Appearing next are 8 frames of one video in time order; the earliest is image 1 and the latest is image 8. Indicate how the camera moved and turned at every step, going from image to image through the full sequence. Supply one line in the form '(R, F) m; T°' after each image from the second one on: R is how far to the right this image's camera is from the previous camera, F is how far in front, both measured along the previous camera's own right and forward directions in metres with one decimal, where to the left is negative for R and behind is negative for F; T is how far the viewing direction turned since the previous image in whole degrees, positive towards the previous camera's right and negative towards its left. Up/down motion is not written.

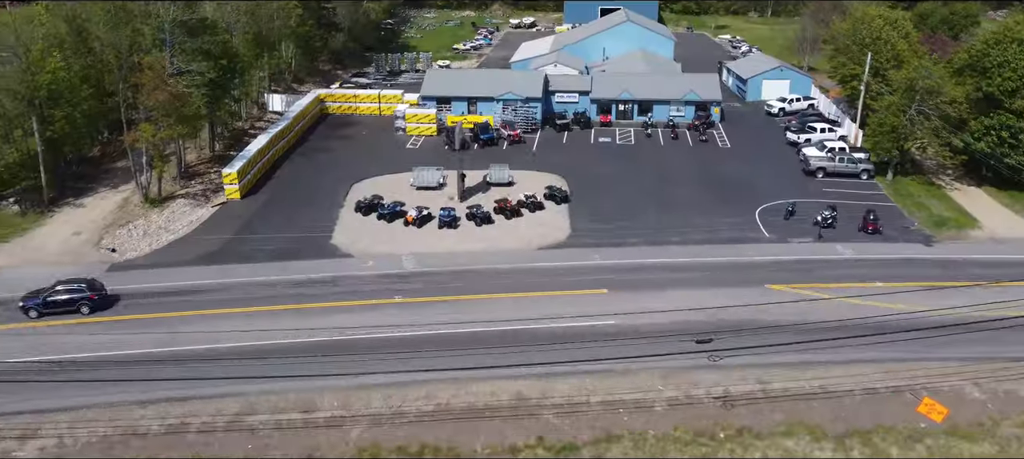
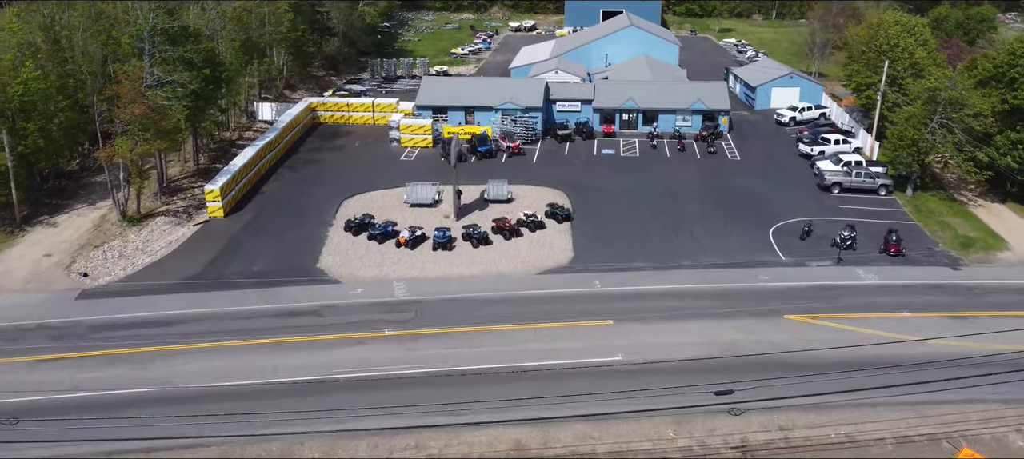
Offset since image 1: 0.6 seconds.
(0.0, +2.3) m; 0°
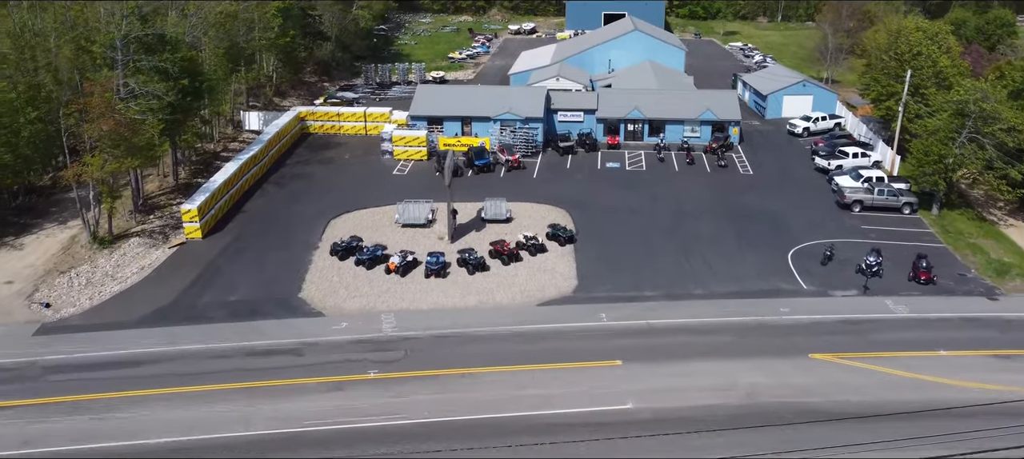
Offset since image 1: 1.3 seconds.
(0.0, +2.7) m; 0°
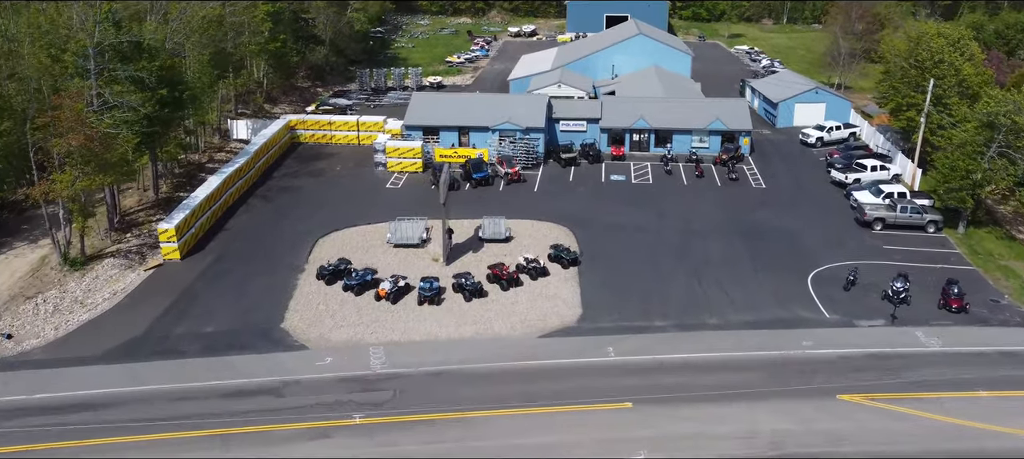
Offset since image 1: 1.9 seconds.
(0.0, +2.4) m; 0°
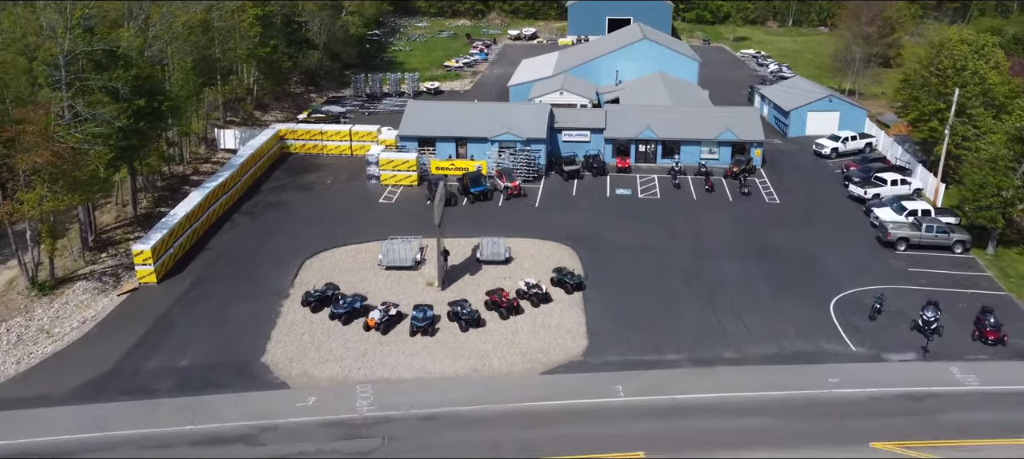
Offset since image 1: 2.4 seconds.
(0.0, +2.3) m; 0°
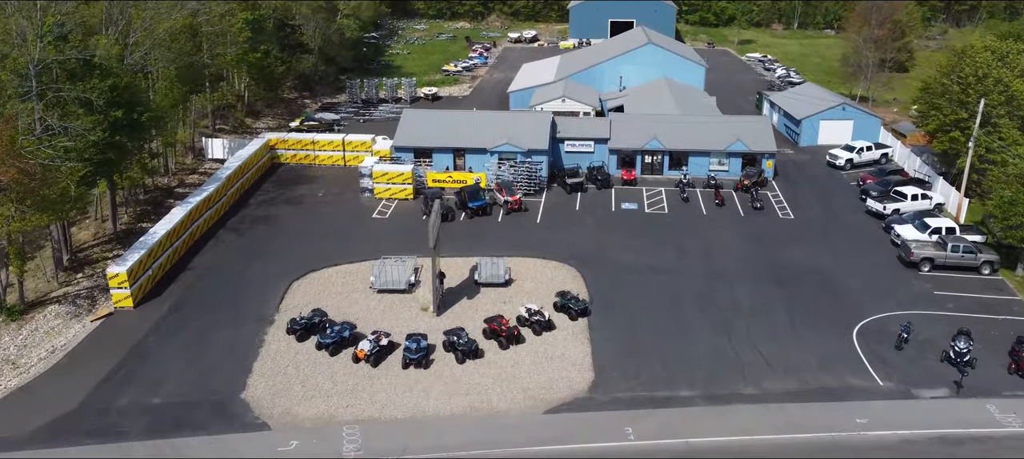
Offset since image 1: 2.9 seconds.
(0.0, +2.0) m; 0°
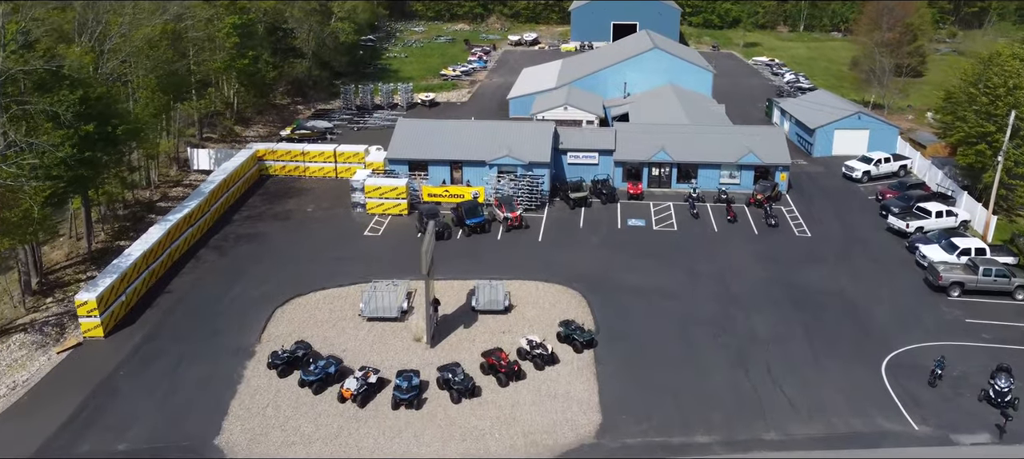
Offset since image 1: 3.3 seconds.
(0.0, +2.2) m; 0°
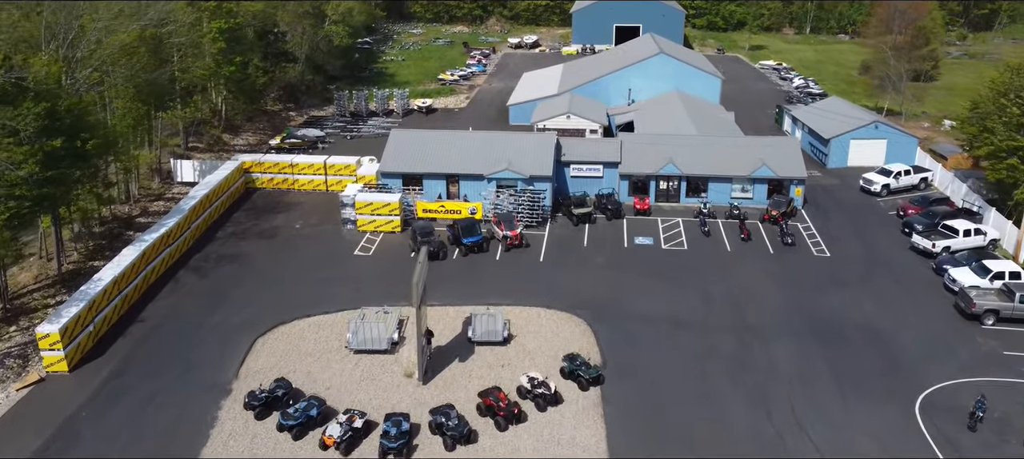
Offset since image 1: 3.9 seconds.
(0.0, +2.2) m; 0°
